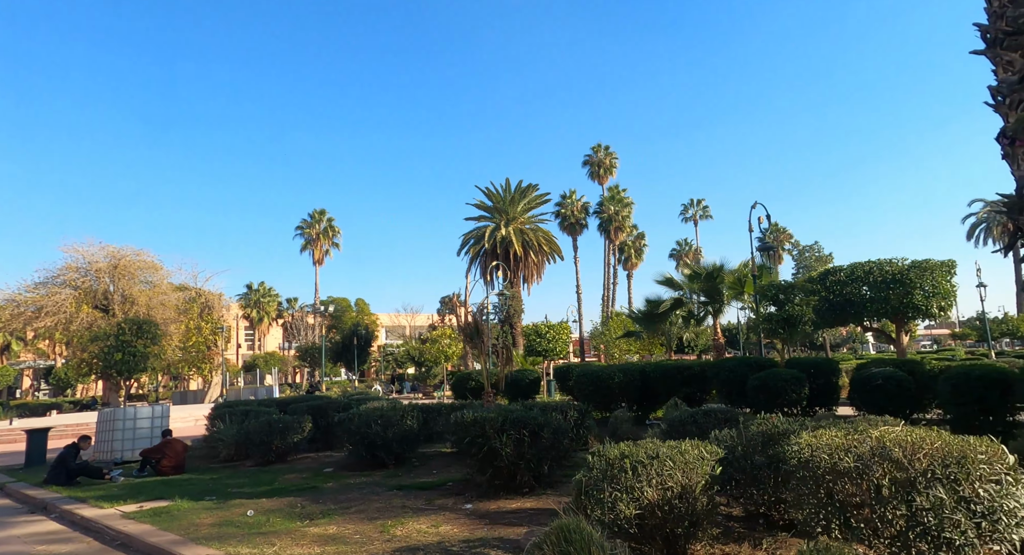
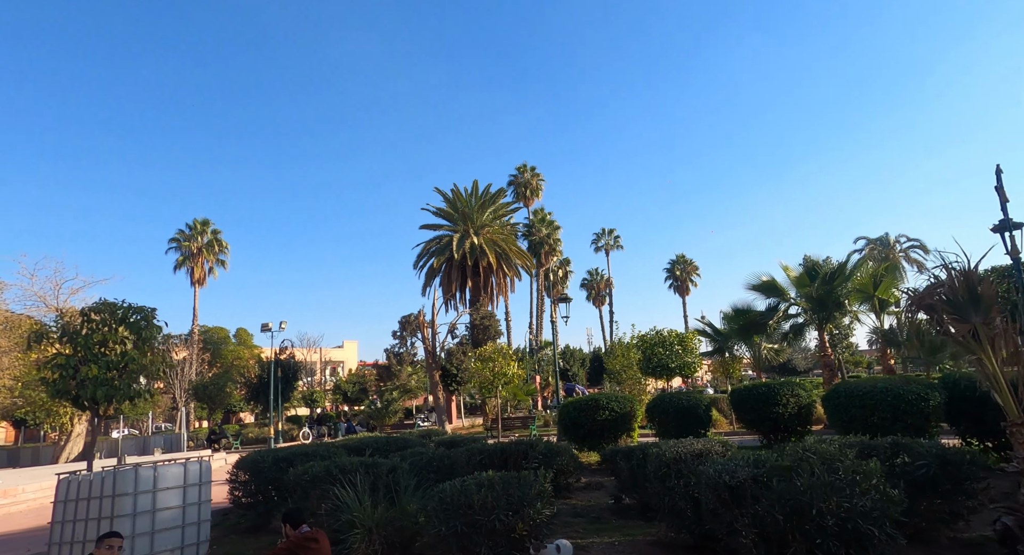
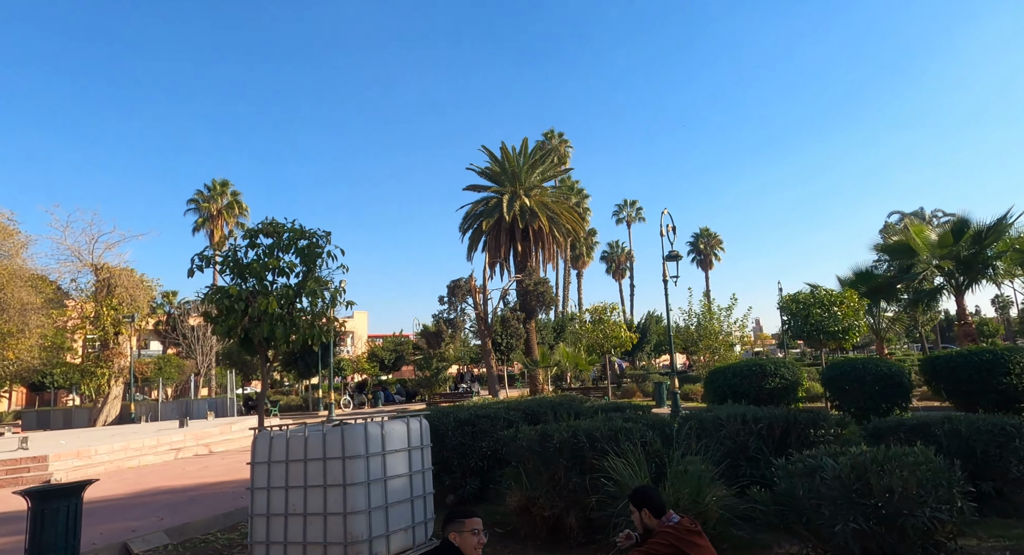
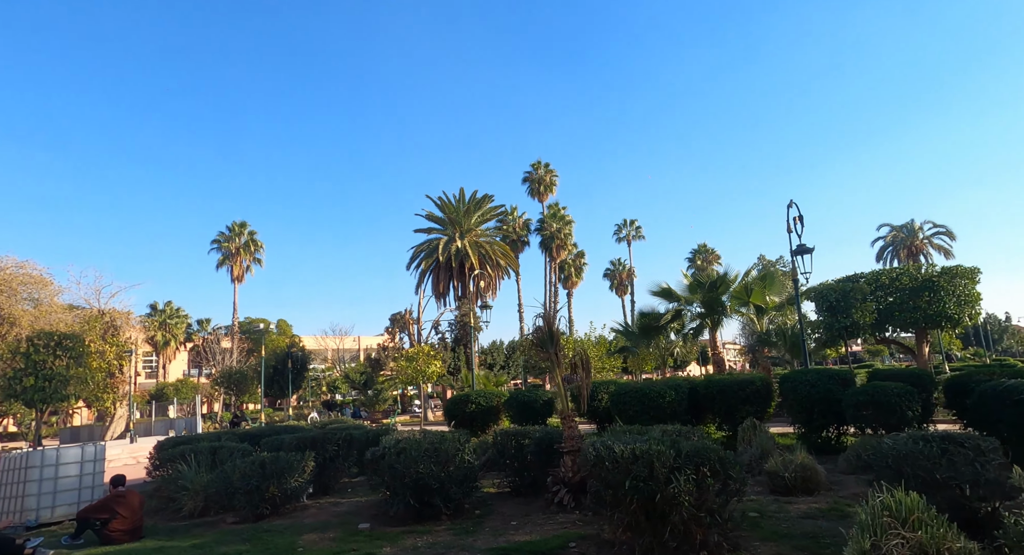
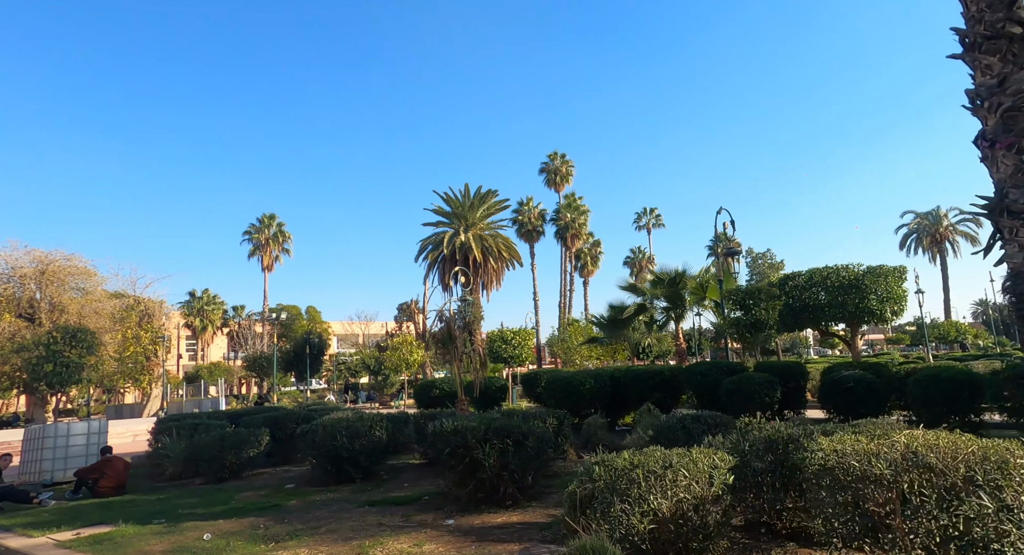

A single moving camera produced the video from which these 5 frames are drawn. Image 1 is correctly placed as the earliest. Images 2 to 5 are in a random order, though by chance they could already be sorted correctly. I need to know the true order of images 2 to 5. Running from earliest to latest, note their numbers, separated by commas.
5, 4, 2, 3
